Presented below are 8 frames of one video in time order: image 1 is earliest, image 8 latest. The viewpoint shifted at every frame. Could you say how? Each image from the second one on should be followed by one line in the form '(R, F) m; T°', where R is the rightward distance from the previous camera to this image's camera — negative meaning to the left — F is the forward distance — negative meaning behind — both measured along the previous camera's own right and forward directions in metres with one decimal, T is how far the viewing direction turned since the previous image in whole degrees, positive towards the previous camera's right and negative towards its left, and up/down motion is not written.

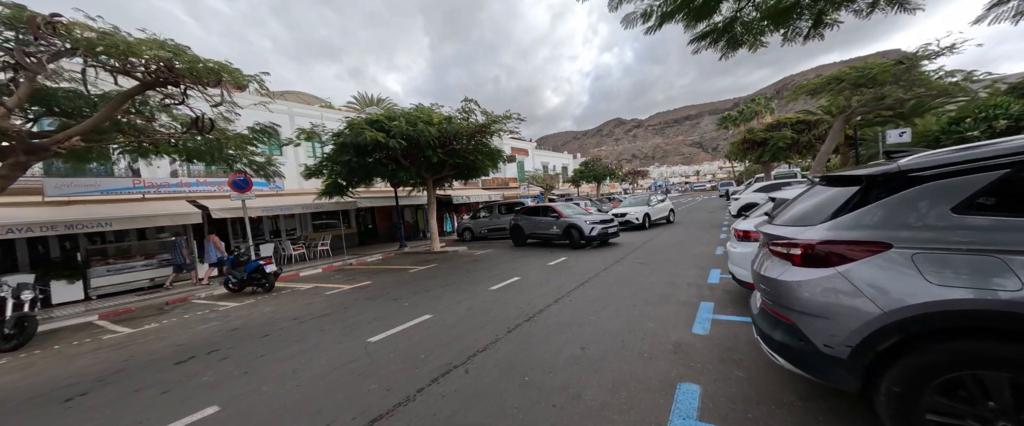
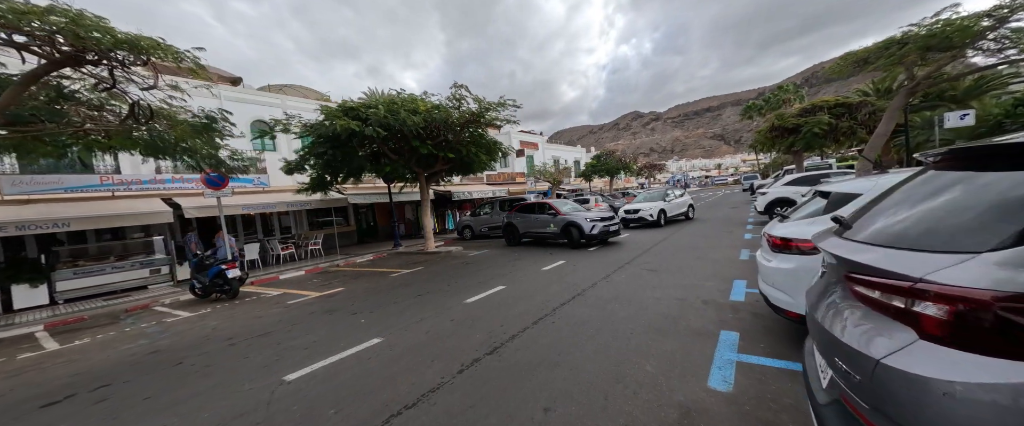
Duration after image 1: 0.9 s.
(+0.7, +1.1) m; -3°
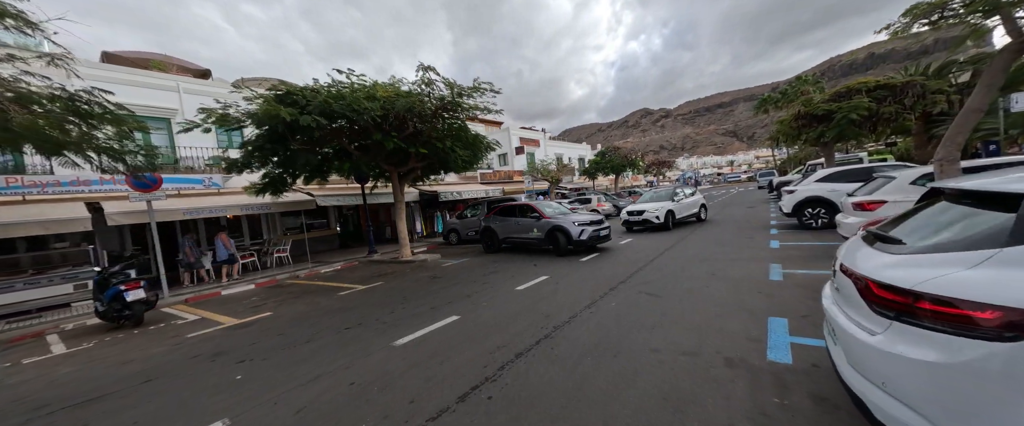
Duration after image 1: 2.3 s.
(+0.8, +1.6) m; -2°
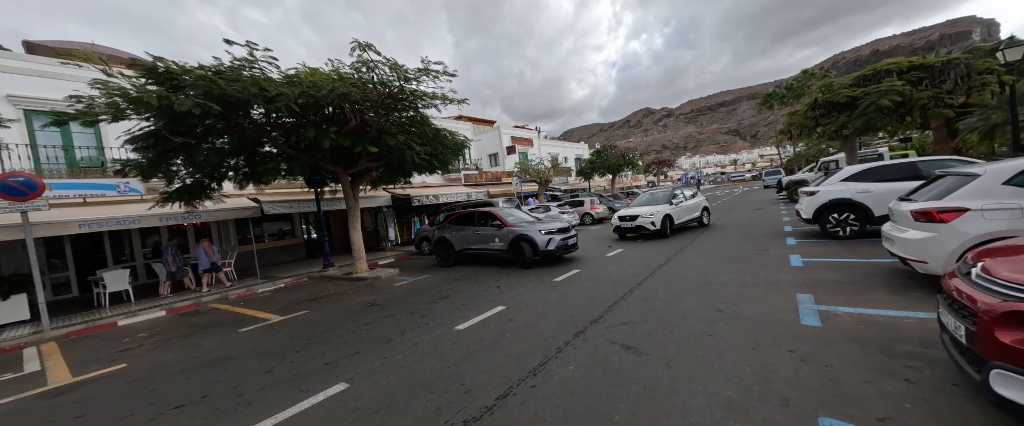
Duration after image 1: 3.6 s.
(+1.0, +1.7) m; 0°
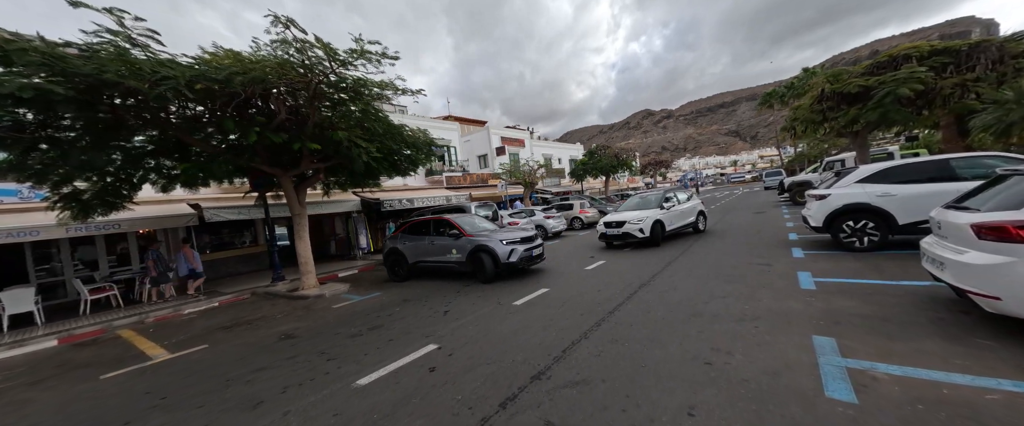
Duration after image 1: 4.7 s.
(+0.9, +1.2) m; 0°
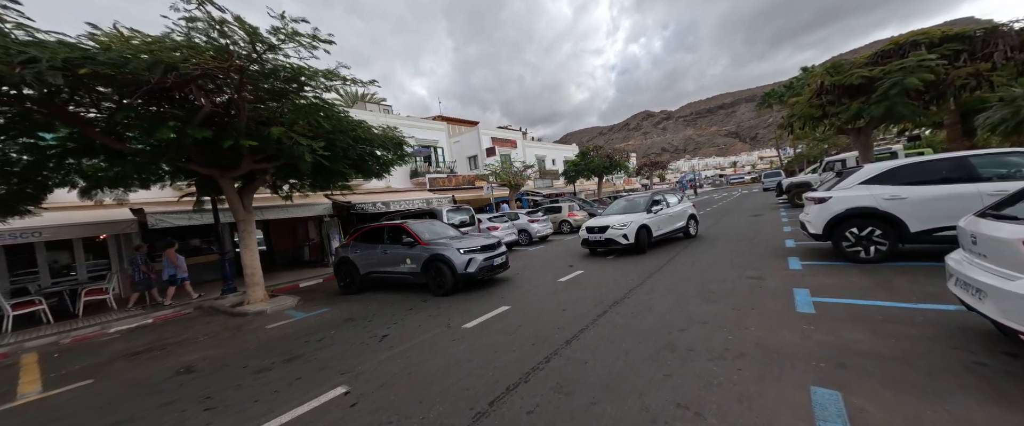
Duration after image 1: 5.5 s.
(+0.8, +0.9) m; 0°
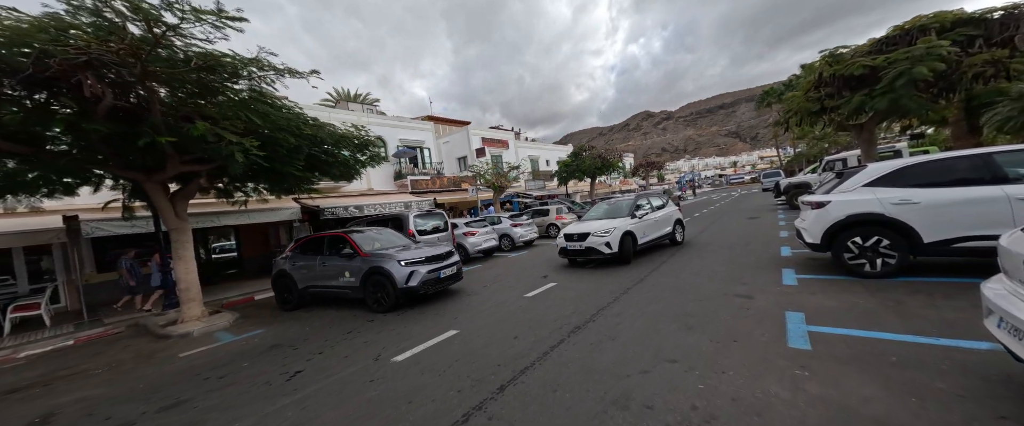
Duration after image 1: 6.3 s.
(+0.8, +0.8) m; 0°
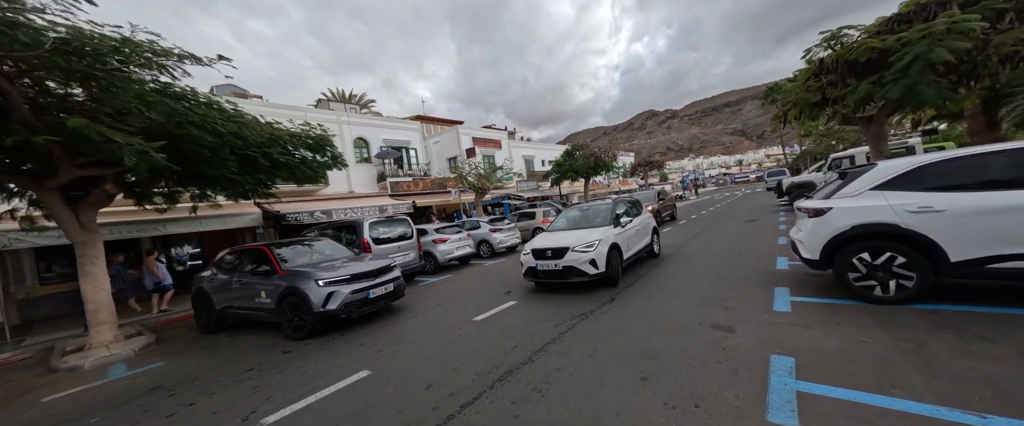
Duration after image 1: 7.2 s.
(+1.1, +1.0) m; -1°
